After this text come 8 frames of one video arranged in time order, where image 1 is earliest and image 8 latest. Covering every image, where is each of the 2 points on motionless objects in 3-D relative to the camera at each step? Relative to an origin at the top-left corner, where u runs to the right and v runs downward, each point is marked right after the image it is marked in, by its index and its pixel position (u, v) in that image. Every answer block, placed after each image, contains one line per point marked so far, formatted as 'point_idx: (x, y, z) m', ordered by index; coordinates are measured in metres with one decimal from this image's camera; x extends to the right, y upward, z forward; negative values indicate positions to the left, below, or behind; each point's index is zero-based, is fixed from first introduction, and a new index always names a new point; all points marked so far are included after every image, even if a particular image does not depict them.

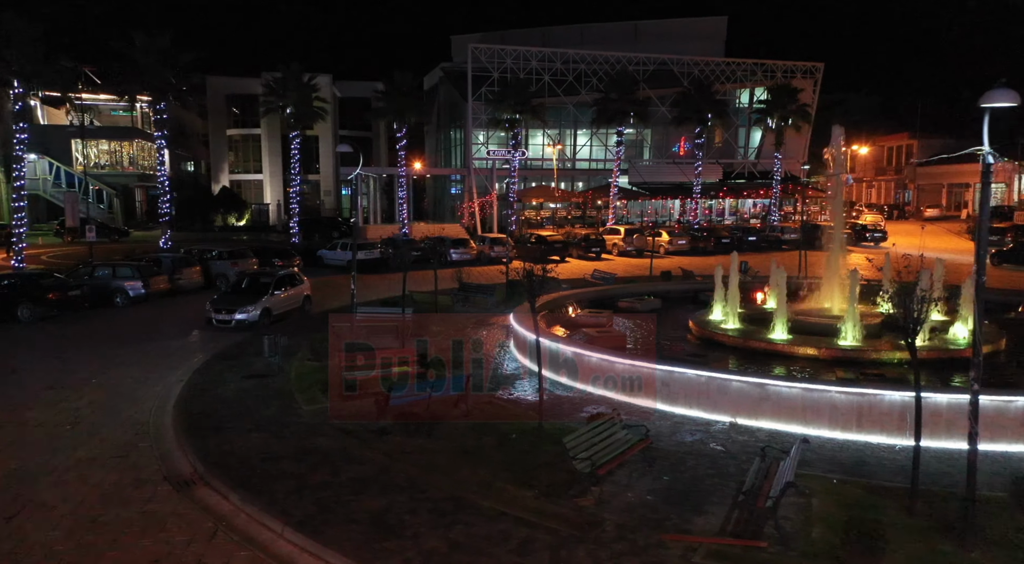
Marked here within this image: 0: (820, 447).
0: (+3.8, -2.1, +8.4) m
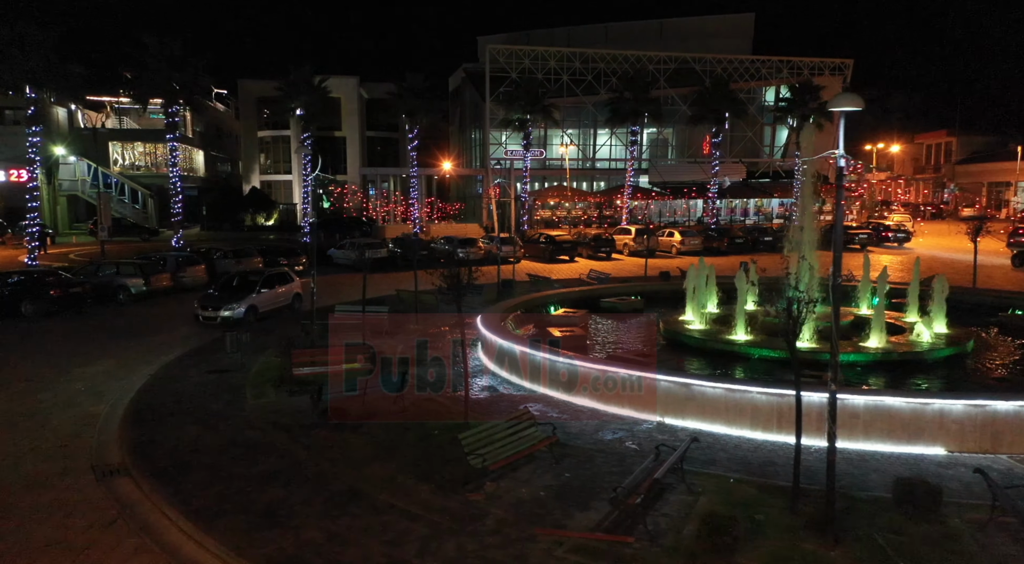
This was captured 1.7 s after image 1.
0: (+2.7, -2.1, +8.4) m
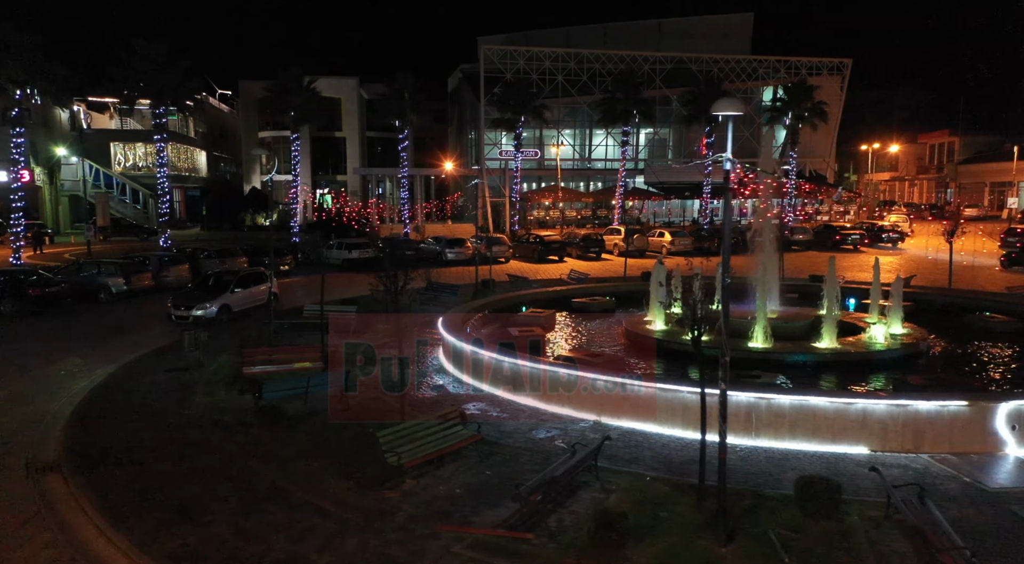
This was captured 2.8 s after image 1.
0: (+1.8, -2.1, +8.5) m
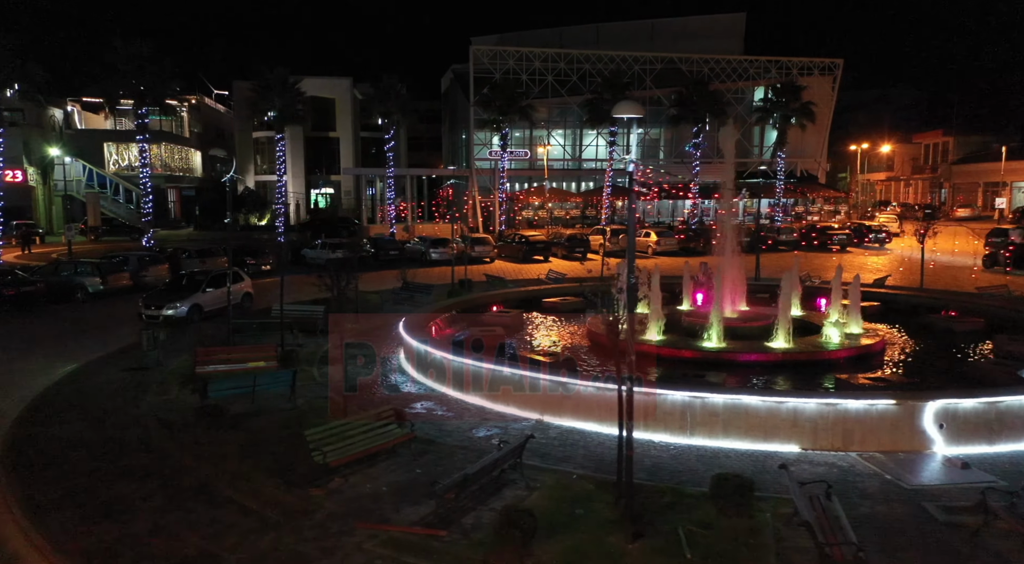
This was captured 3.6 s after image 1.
0: (+1.0, -2.1, +8.6) m
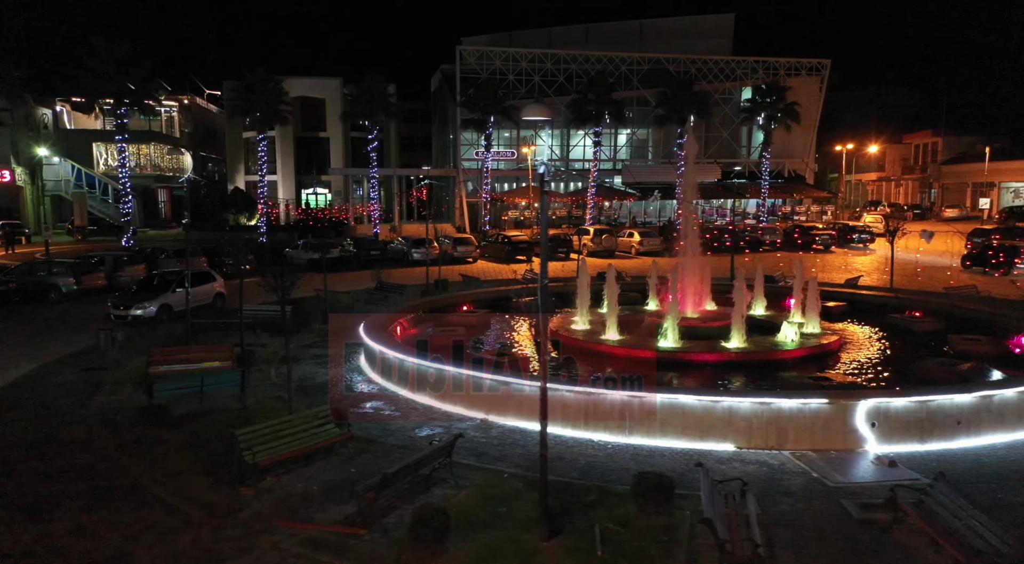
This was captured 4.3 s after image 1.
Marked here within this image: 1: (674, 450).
0: (+0.3, -2.1, +8.6) m
1: (+2.0, -2.1, +8.4) m
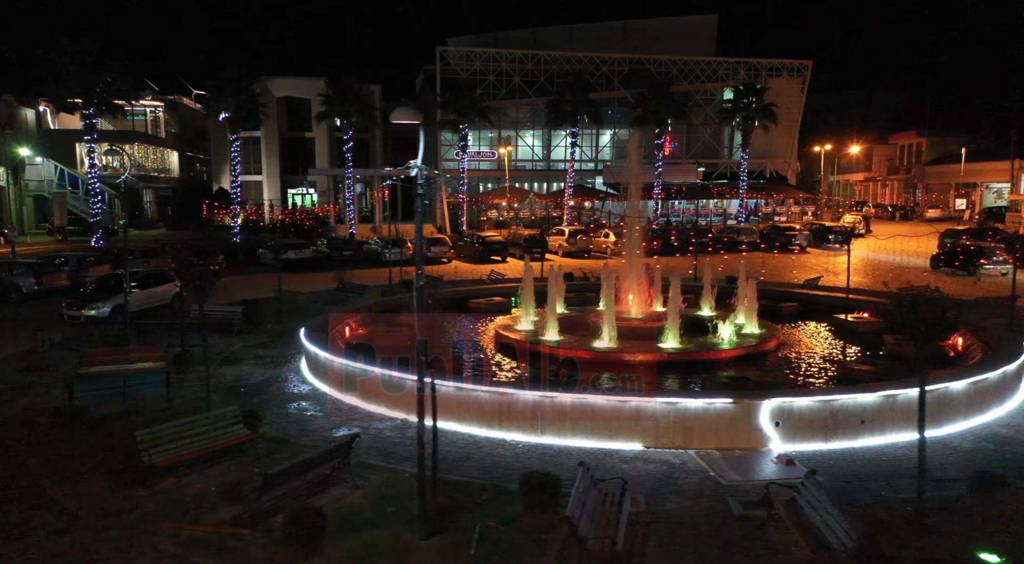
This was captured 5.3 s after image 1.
0: (-0.9, -2.1, +8.7) m
1: (+0.9, -2.1, +8.5) m
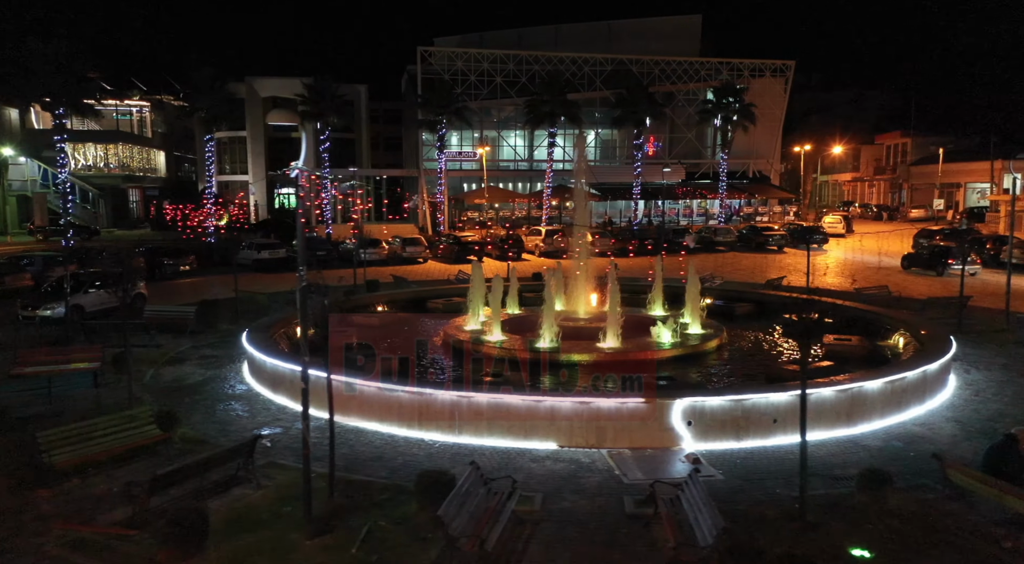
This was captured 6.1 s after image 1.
0: (-2.0, -2.1, +8.7) m
1: (-0.2, -2.1, +8.5) m
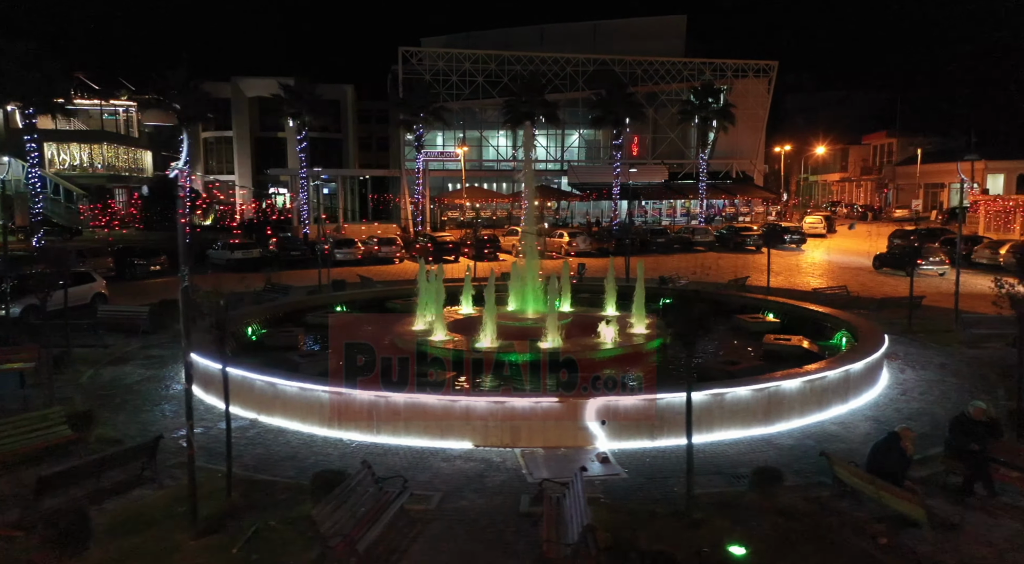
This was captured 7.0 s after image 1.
0: (-3.0, -2.1, +8.7) m
1: (-1.2, -2.1, +8.5) m
